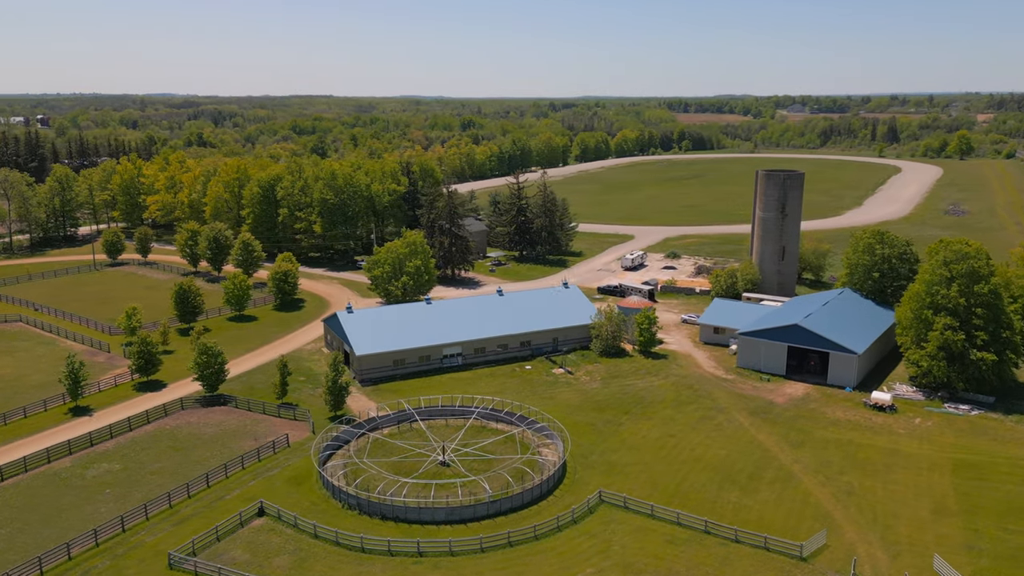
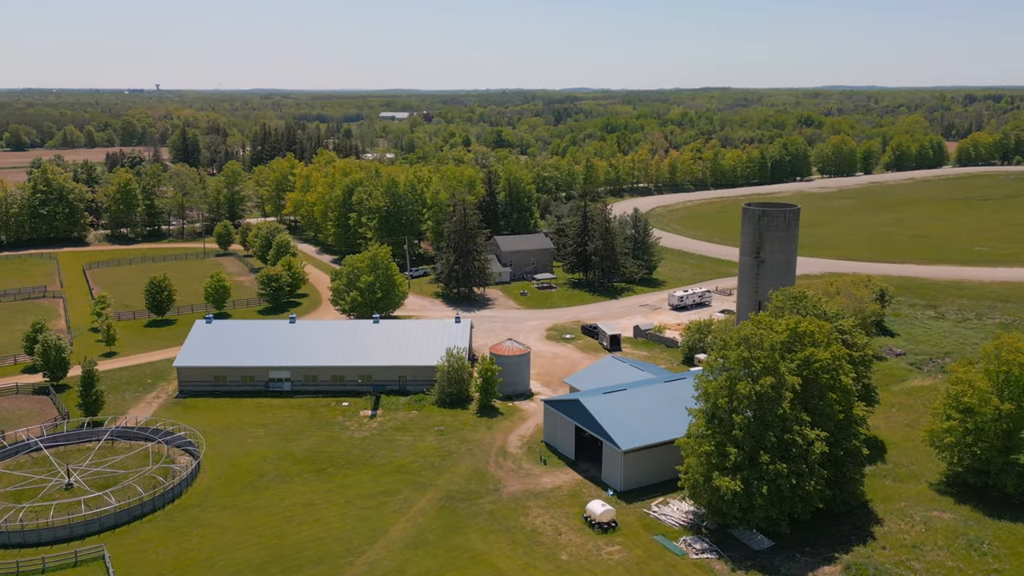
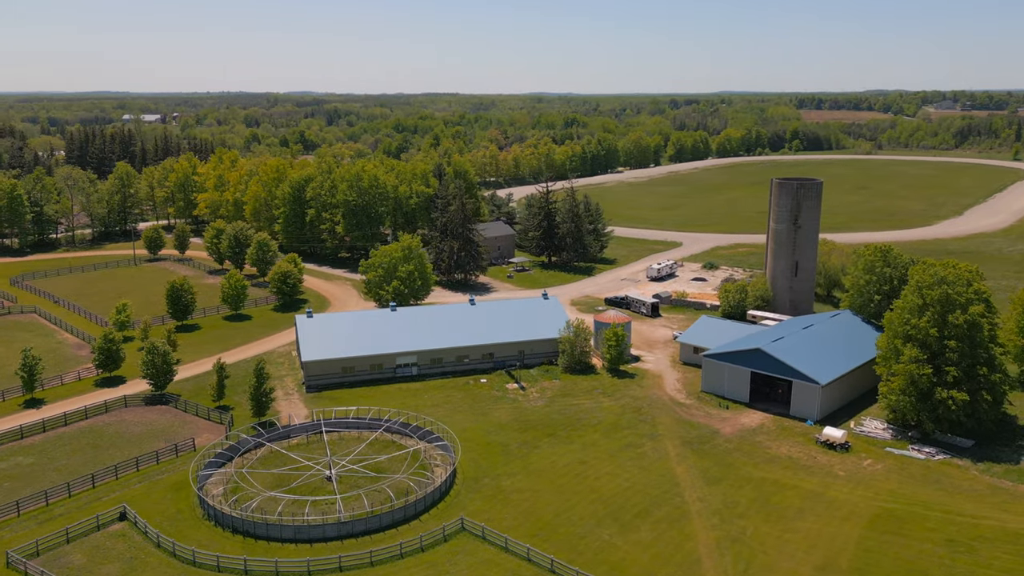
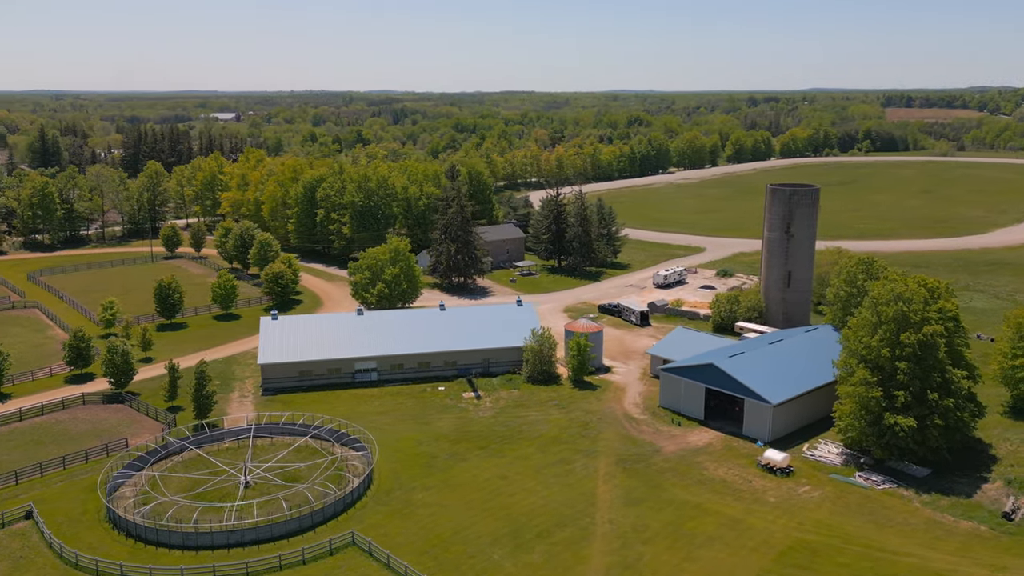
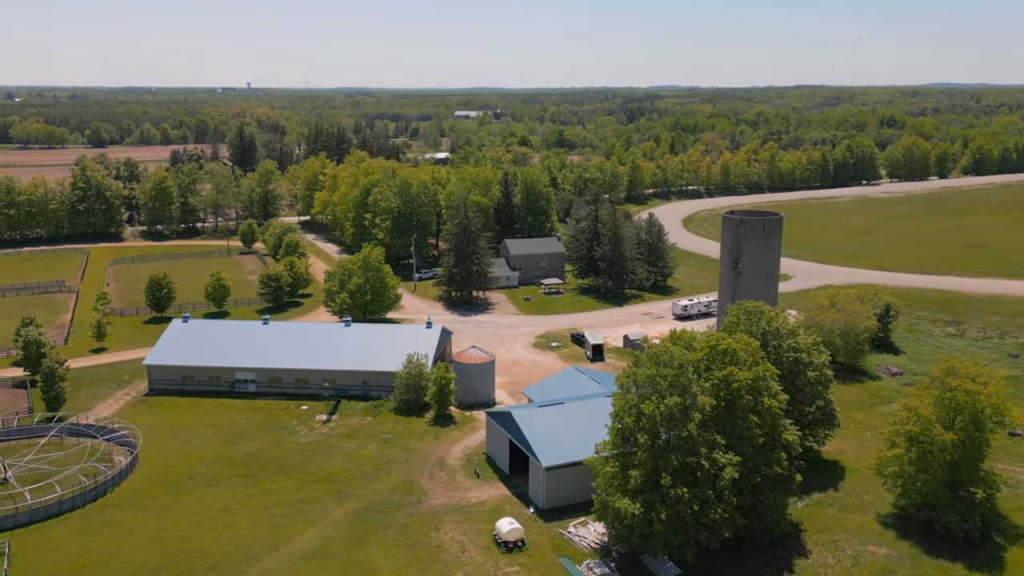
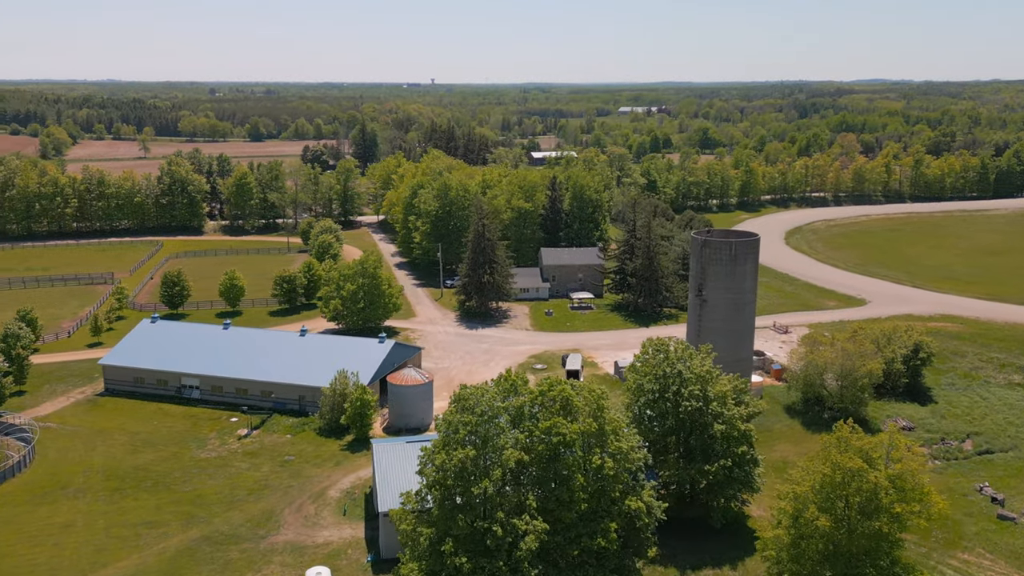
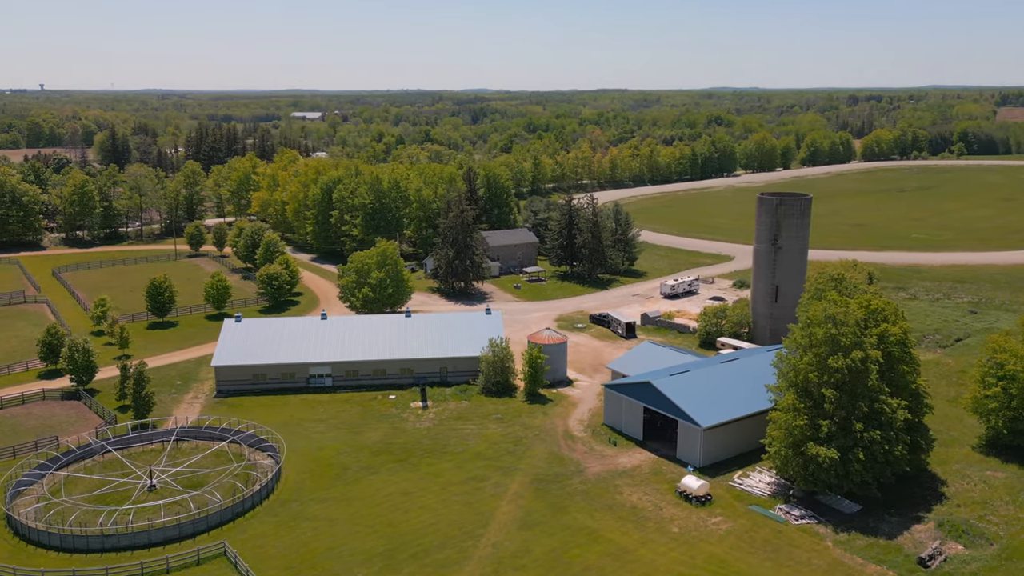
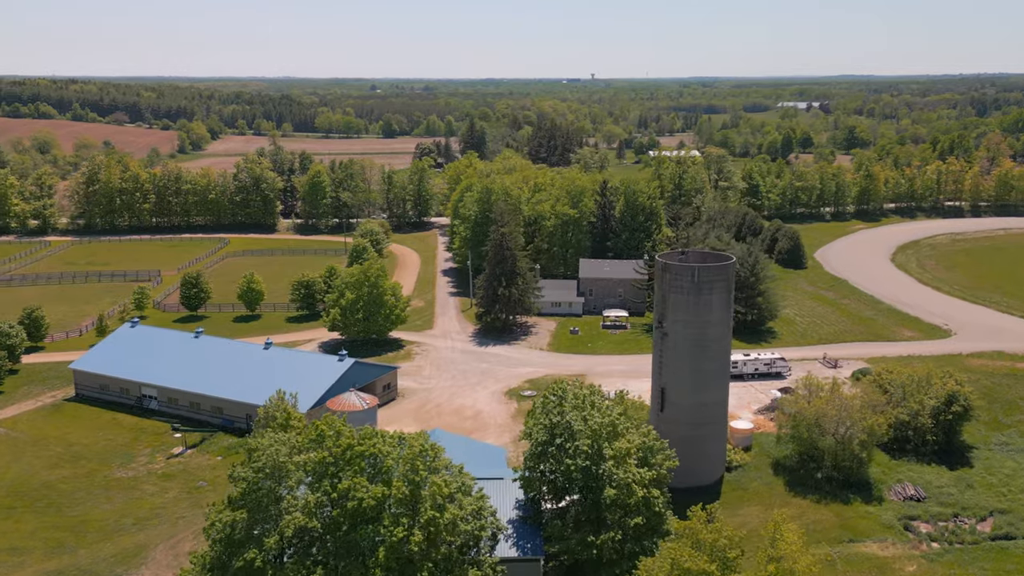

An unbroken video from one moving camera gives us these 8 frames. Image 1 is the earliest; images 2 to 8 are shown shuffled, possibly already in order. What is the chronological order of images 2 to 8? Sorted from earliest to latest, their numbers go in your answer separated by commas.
3, 4, 7, 2, 5, 6, 8
